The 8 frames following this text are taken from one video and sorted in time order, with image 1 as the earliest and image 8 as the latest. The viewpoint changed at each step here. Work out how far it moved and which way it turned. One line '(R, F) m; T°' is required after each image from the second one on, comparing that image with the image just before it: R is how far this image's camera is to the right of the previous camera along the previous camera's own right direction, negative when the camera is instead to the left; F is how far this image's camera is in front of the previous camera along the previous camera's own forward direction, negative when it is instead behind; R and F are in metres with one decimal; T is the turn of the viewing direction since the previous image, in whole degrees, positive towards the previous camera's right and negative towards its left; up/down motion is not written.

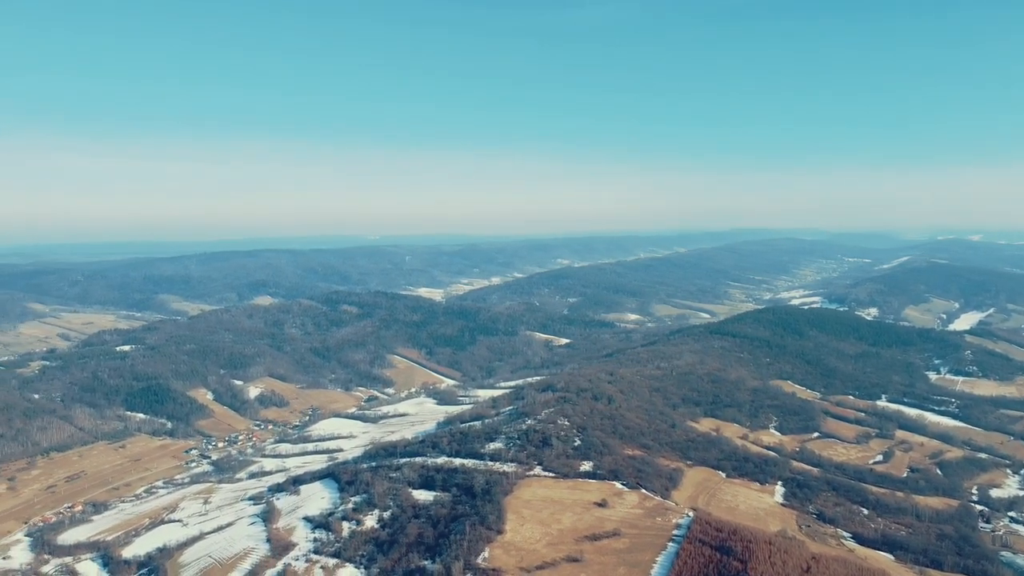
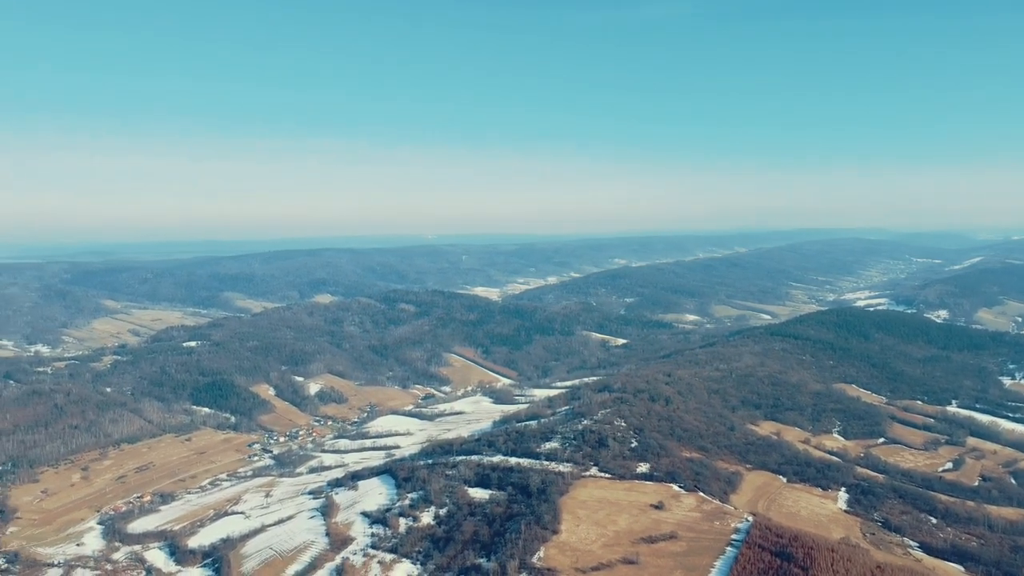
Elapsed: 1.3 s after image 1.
(-1.1, +0.1) m; -3°
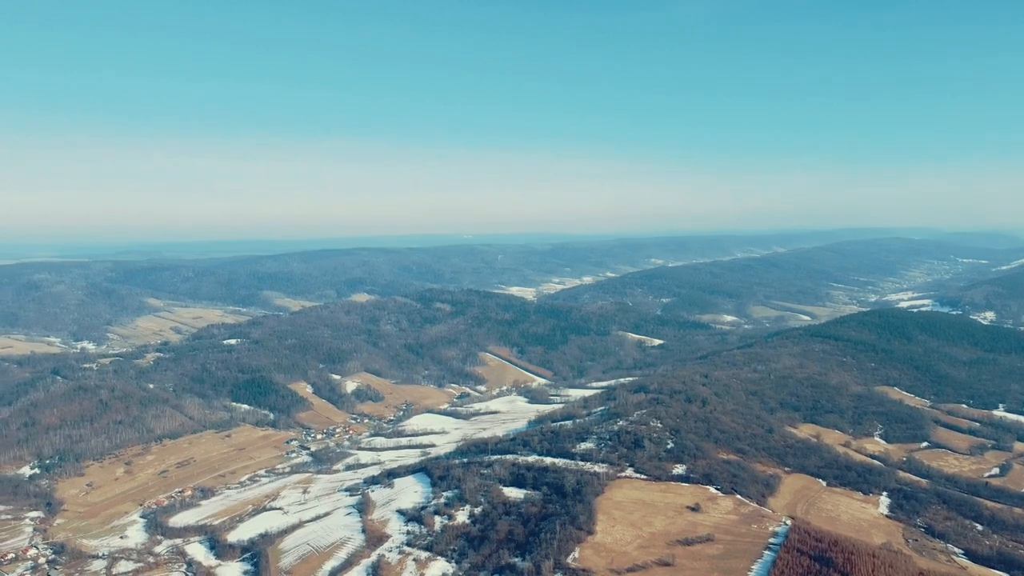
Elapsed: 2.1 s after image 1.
(-0.7, +0.1) m; -2°
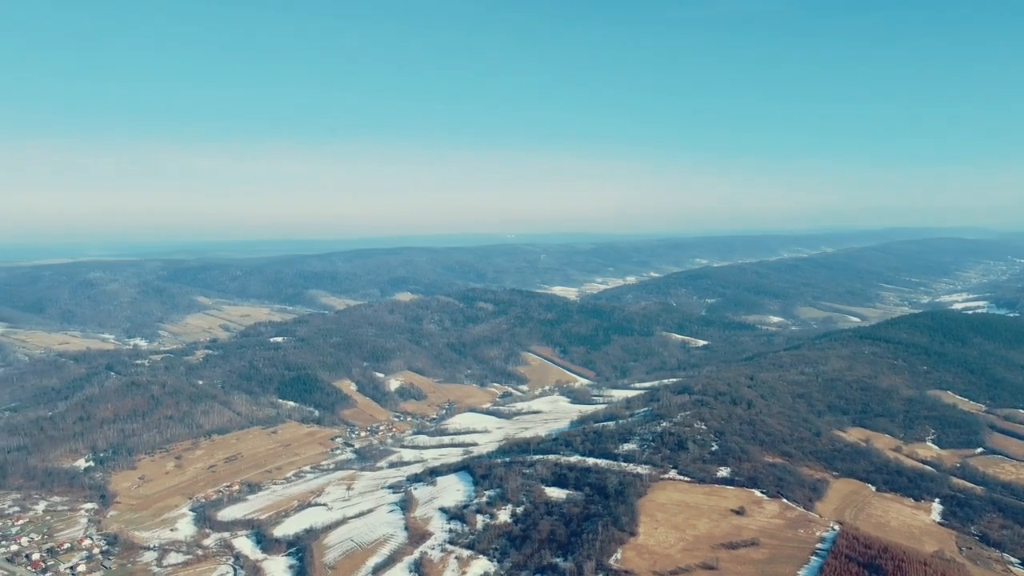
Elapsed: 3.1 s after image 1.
(-0.8, 0.0) m; -2°
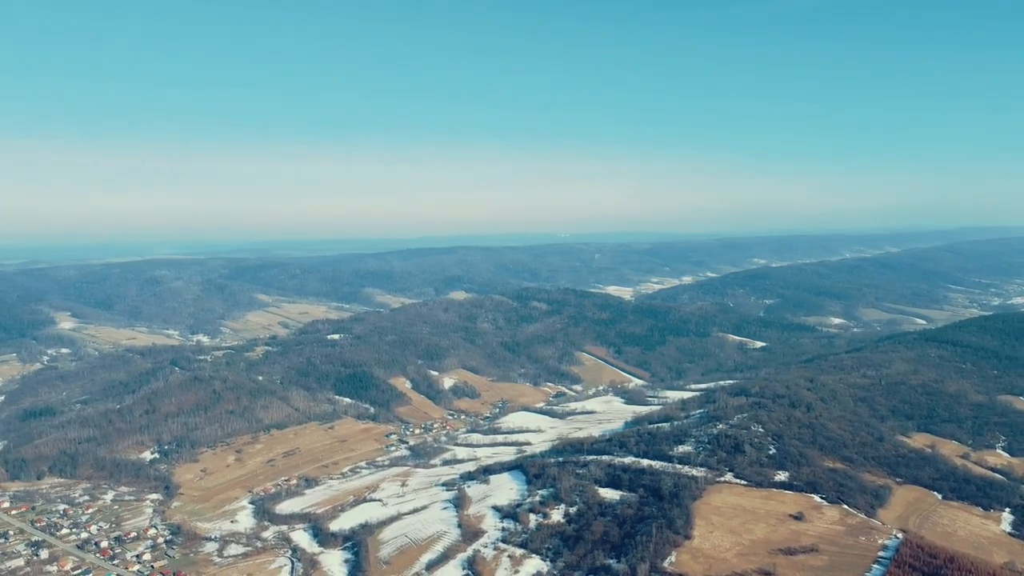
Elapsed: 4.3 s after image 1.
(-1.1, 0.0) m; -3°
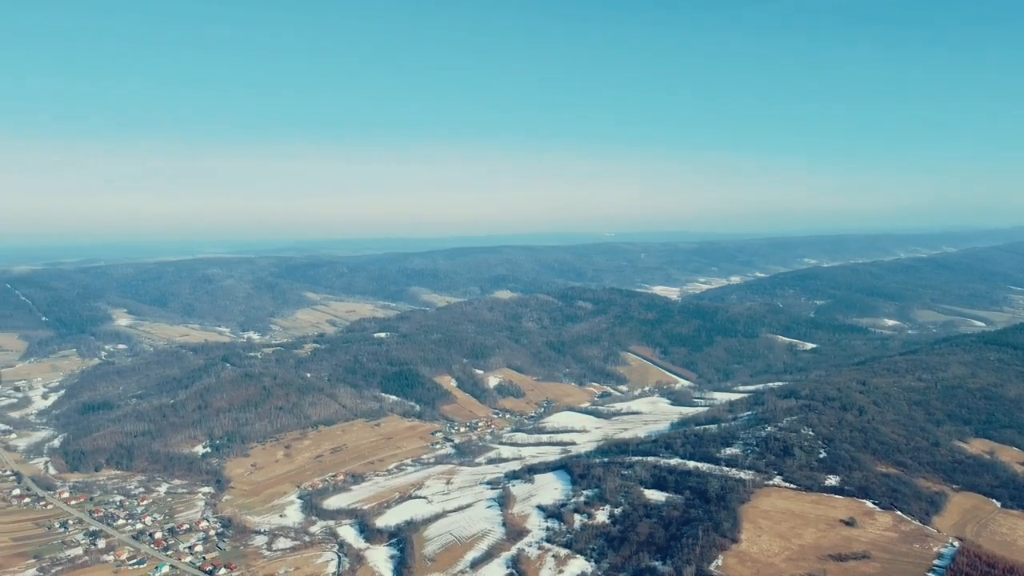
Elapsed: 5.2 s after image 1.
(-0.9, 0.0) m; -3°
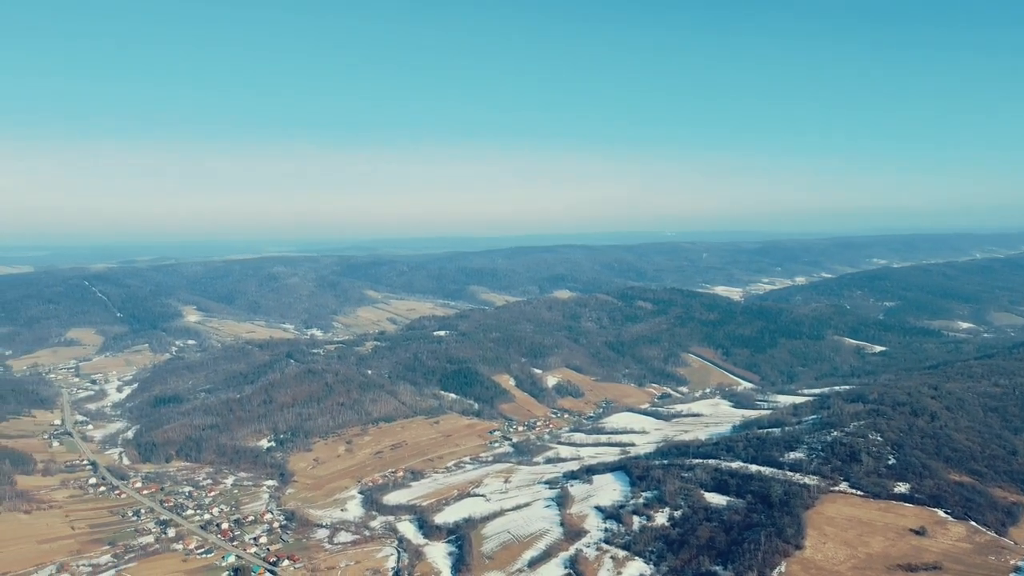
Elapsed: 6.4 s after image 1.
(-1.2, -0.1) m; -3°
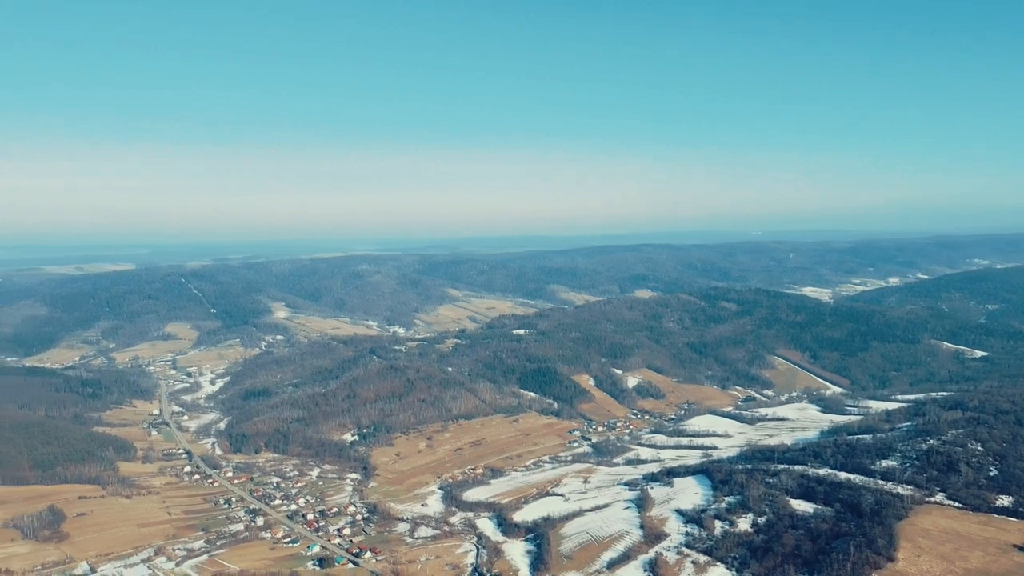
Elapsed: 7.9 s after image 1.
(-1.6, -0.2) m; -5°
